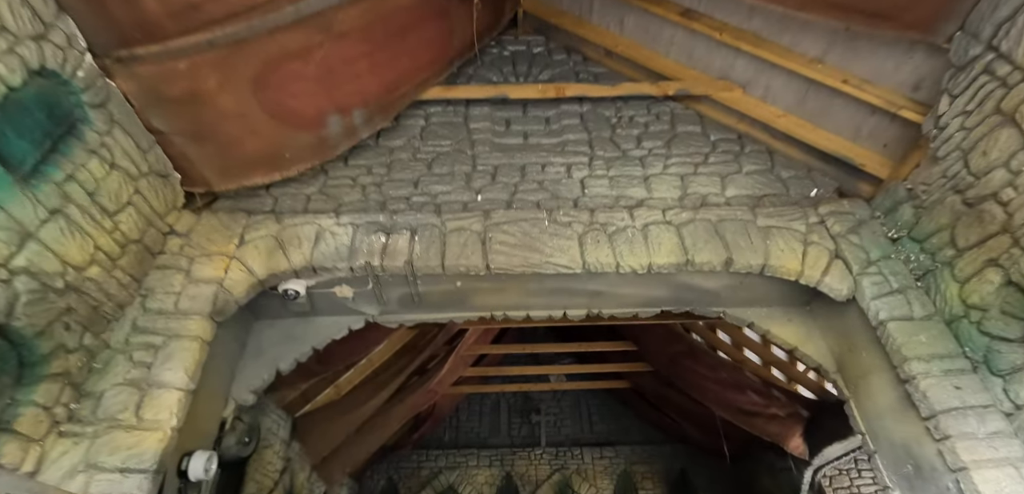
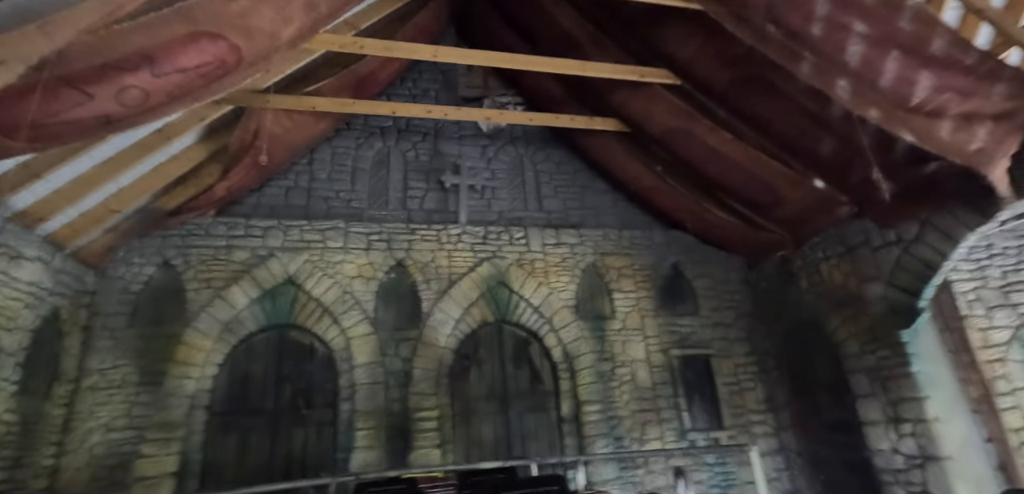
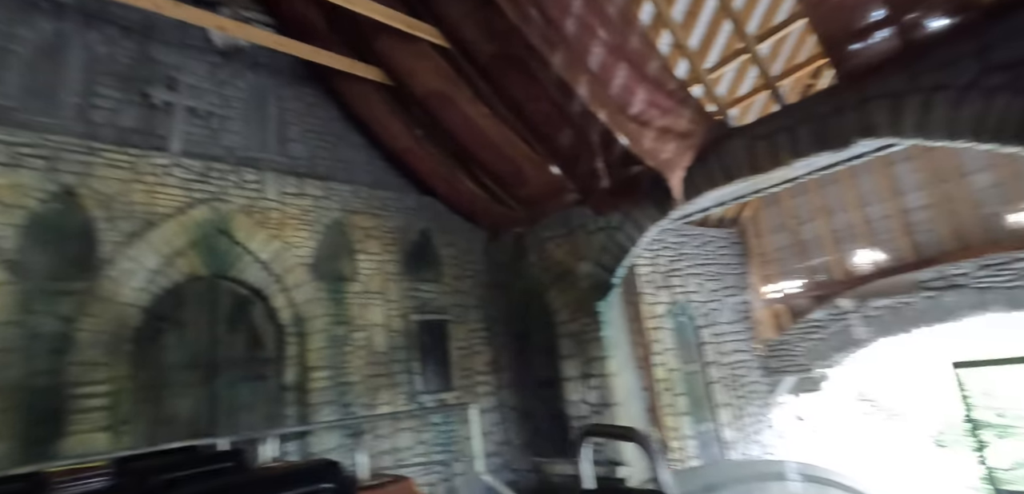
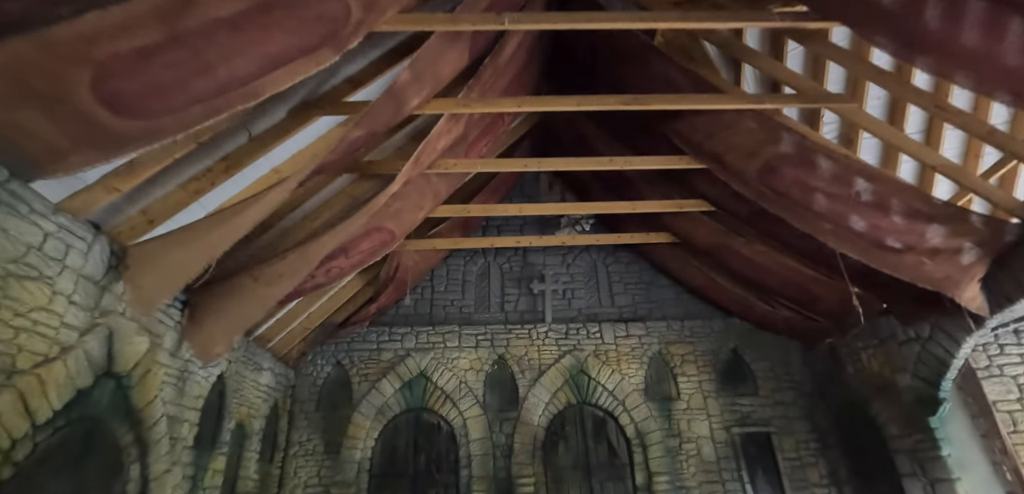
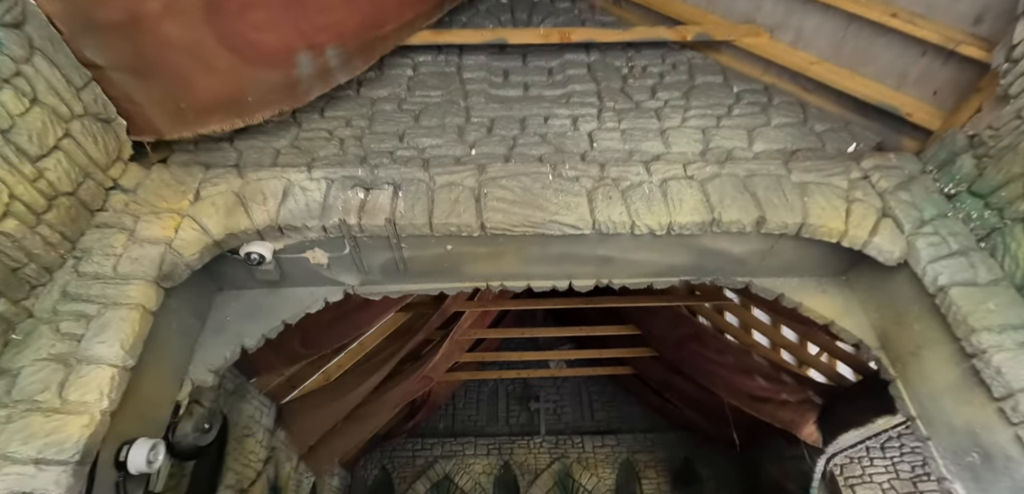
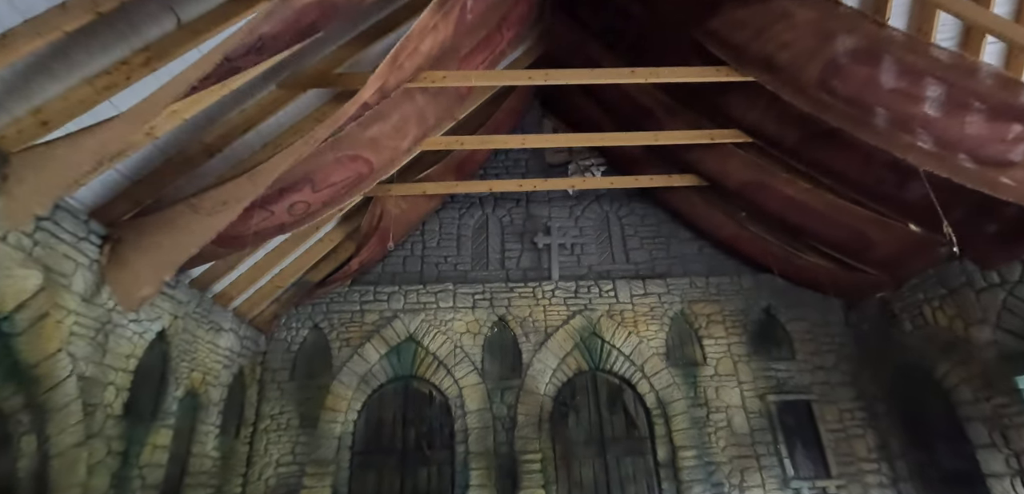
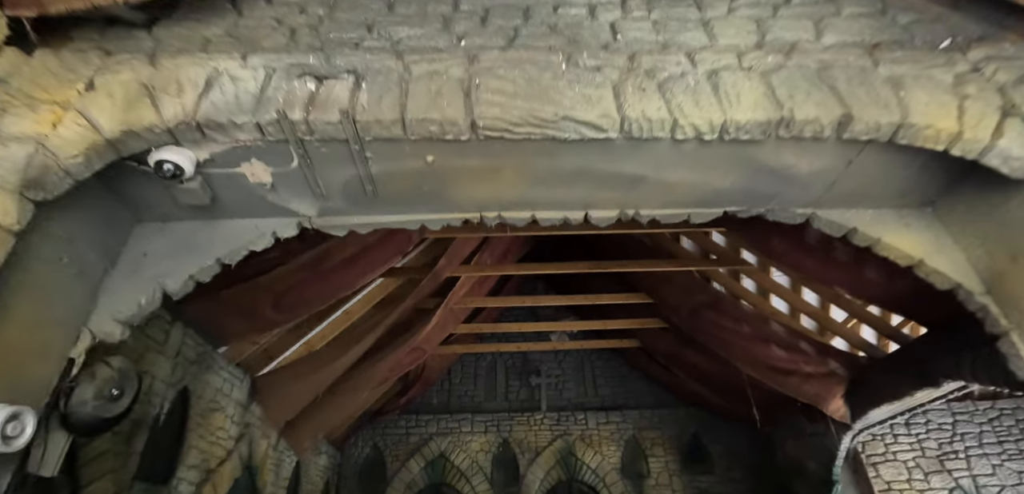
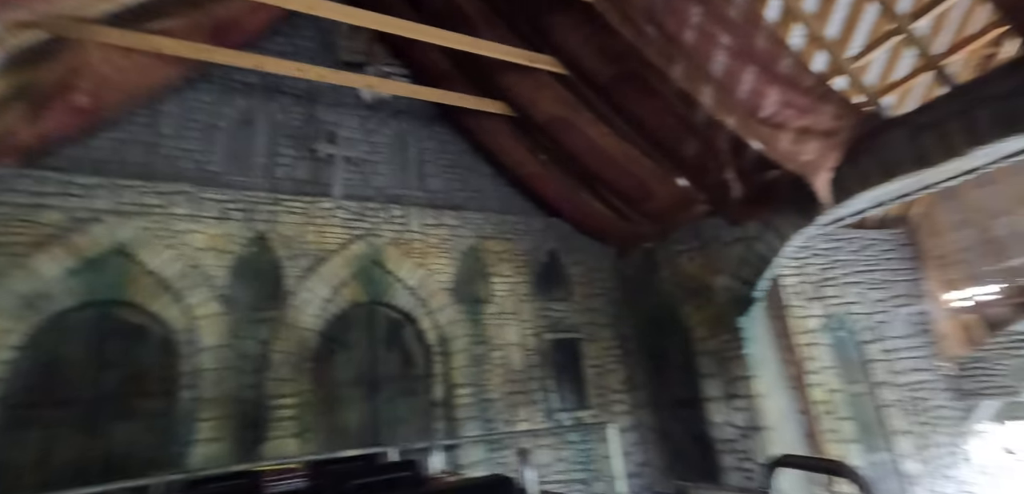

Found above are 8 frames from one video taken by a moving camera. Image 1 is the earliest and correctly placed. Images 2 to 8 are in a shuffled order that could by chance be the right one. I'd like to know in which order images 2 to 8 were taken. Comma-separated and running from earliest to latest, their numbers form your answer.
5, 7, 4, 6, 2, 8, 3
